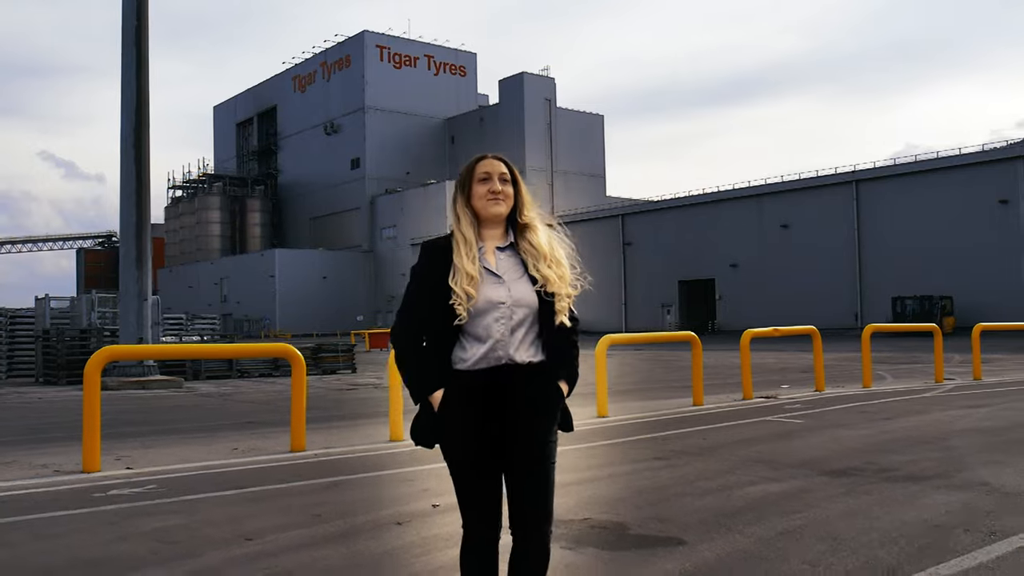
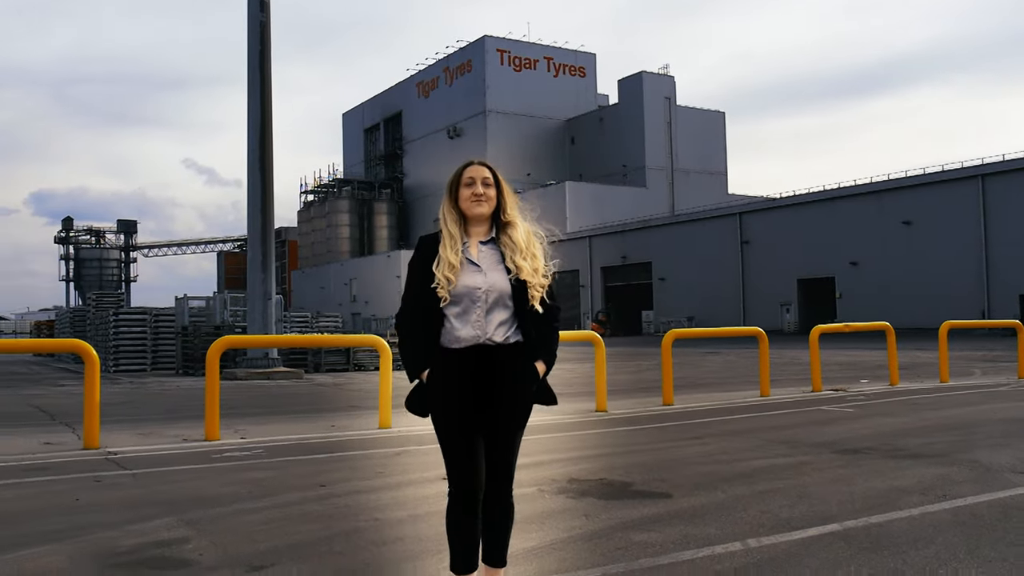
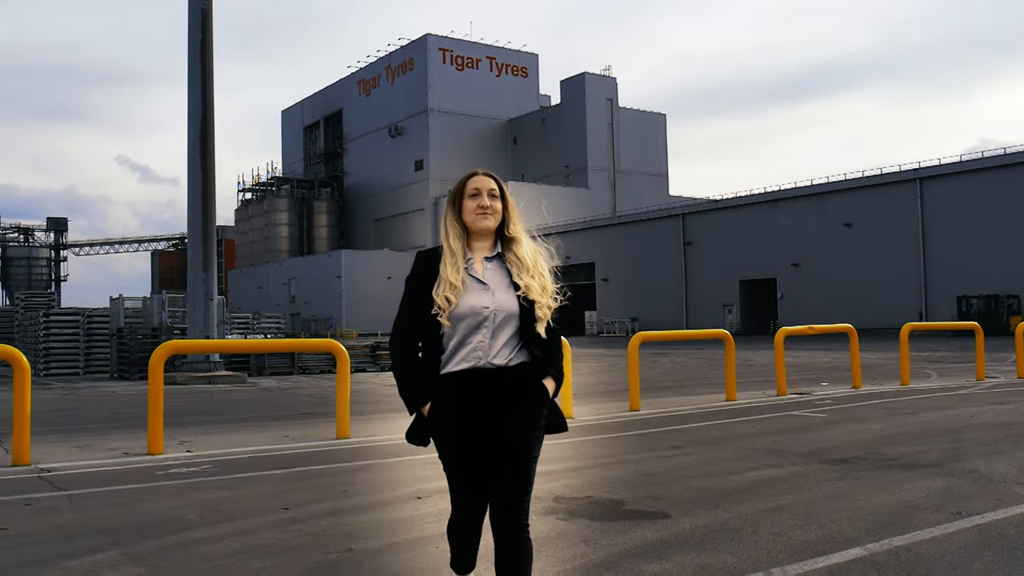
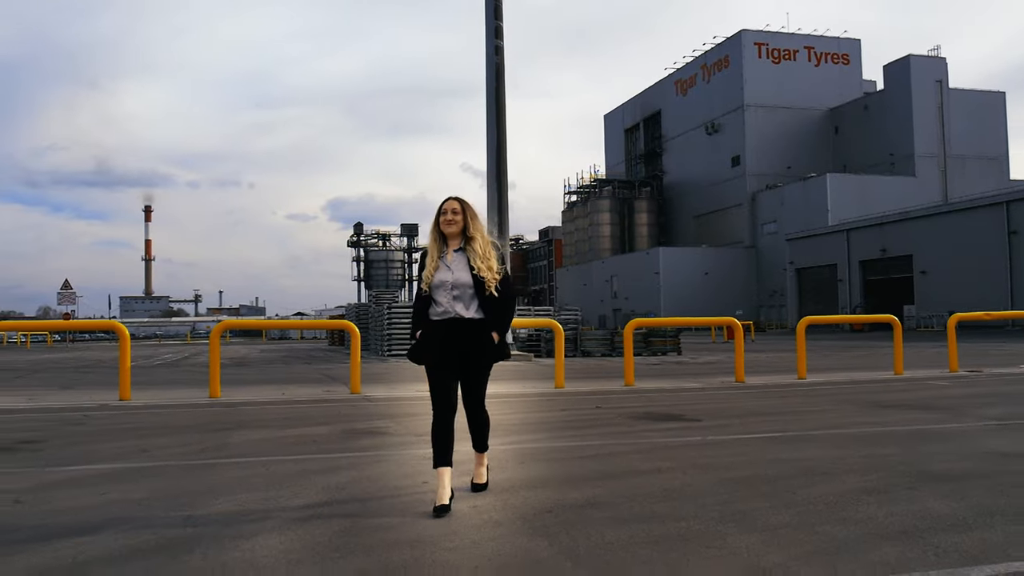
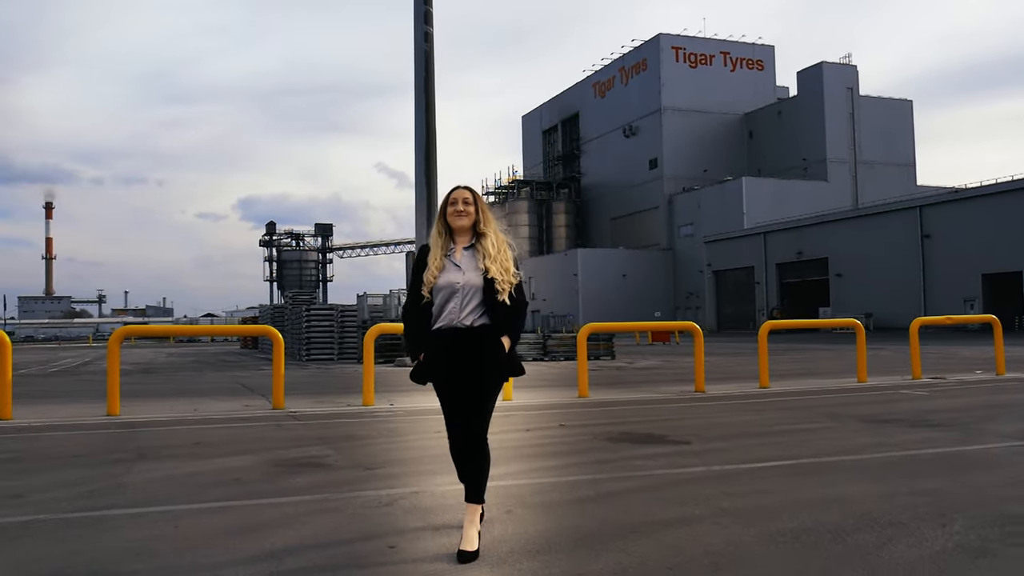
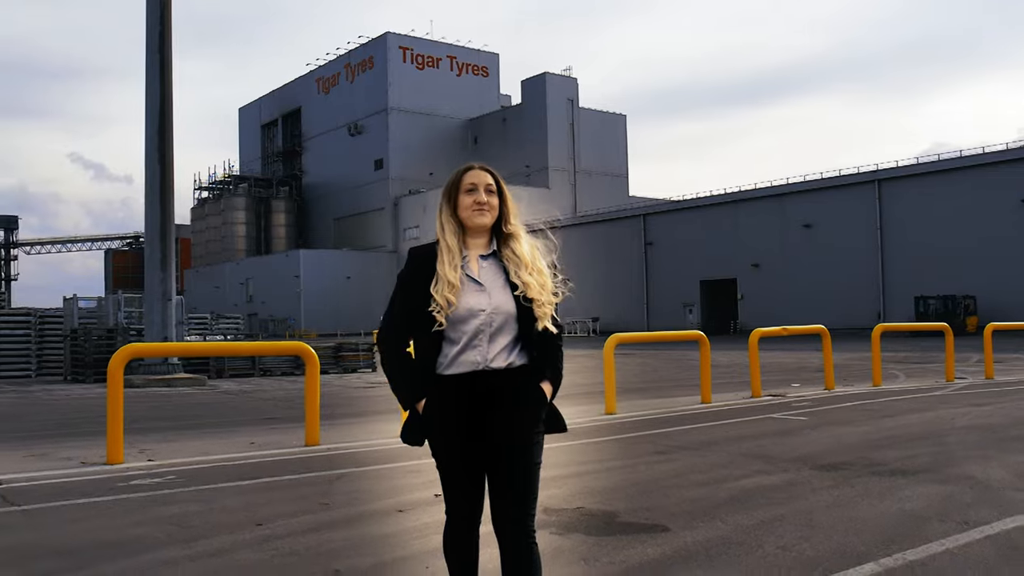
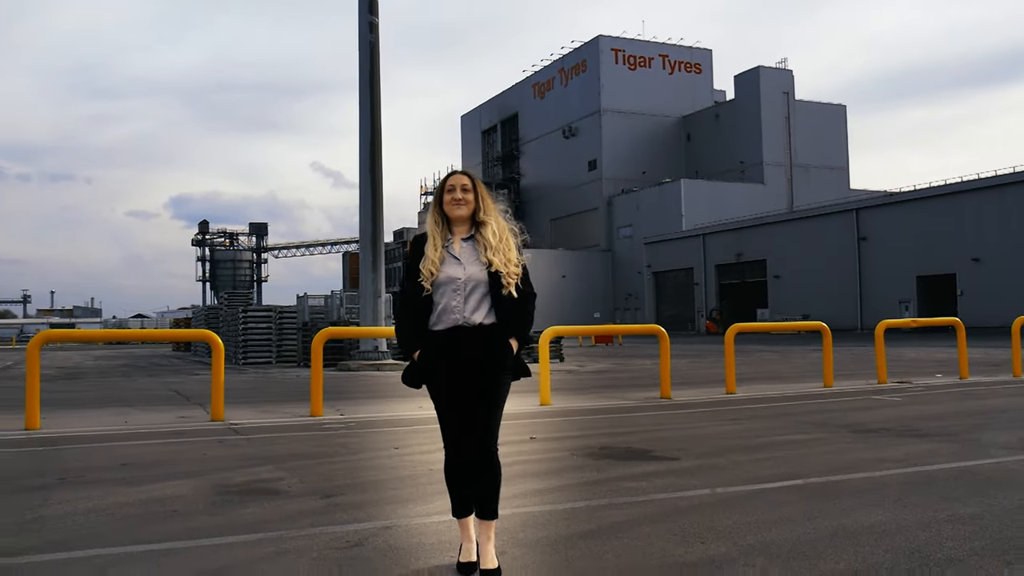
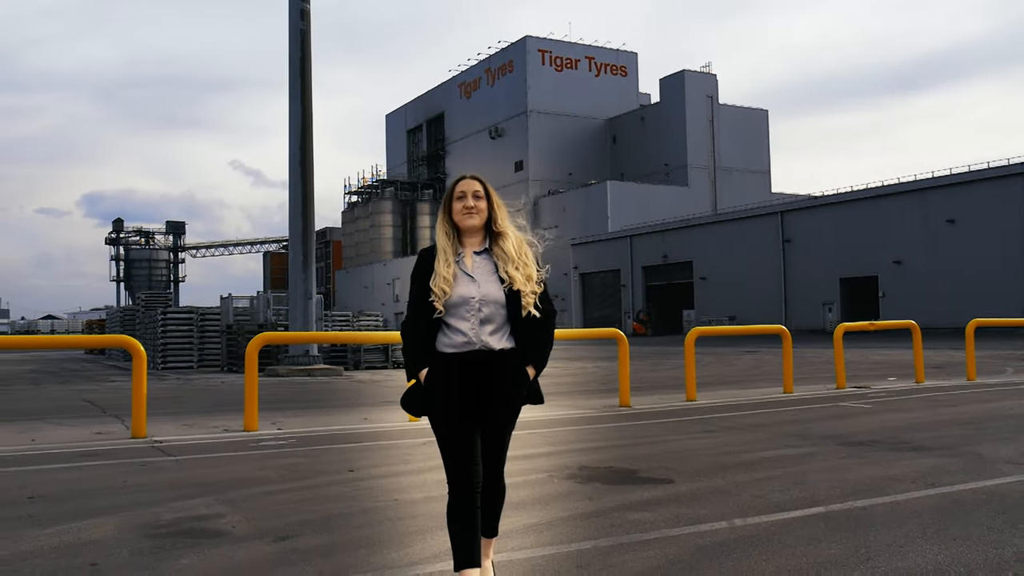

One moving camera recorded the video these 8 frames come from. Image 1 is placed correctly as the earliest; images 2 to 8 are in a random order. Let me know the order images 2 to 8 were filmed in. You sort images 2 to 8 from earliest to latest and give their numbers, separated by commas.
6, 3, 2, 8, 7, 5, 4
